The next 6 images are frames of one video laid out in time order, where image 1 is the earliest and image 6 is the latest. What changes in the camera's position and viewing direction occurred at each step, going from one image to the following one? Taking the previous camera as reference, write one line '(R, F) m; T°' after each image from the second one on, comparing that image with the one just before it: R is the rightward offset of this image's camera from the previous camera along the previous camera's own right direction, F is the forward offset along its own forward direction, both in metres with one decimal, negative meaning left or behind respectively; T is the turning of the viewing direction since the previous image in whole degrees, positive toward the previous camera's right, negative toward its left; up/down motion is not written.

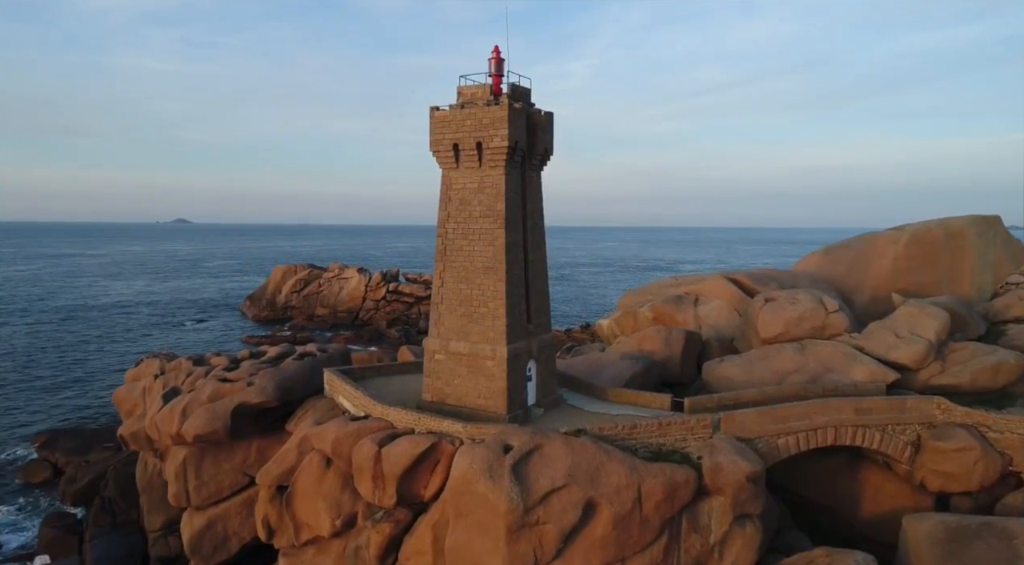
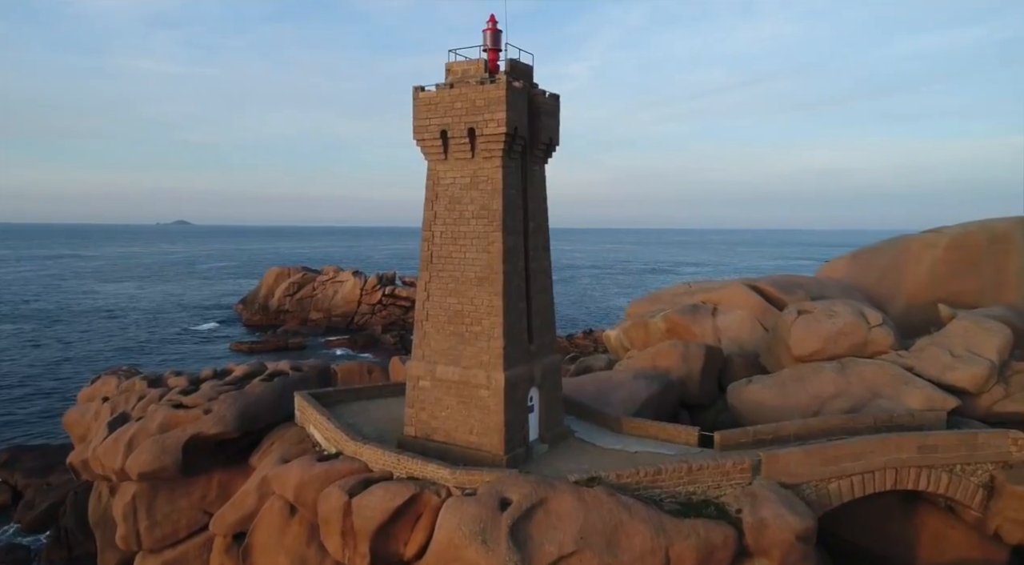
(0.0, +3.1) m; 0°
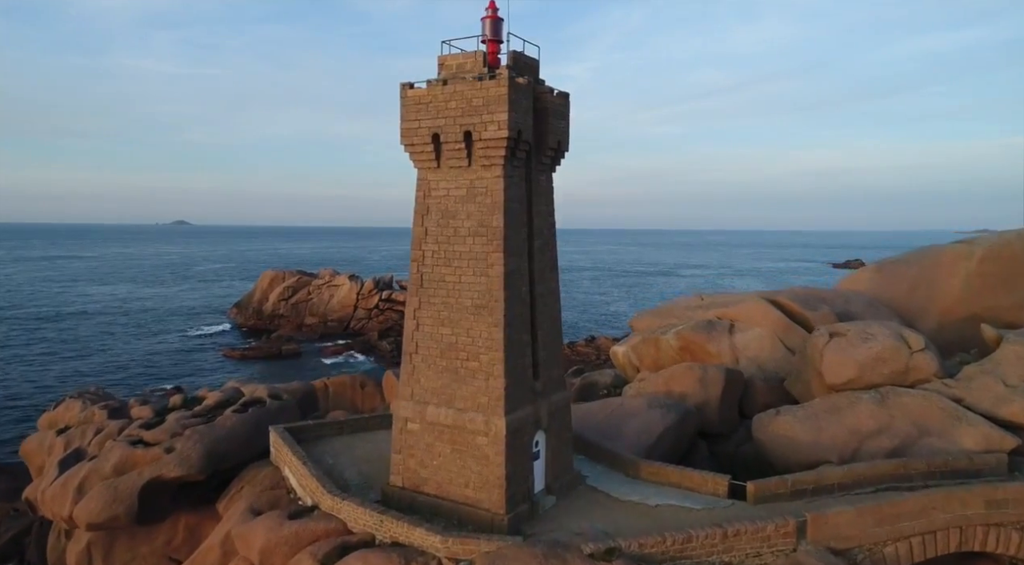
(-0.1, +2.3) m; 0°
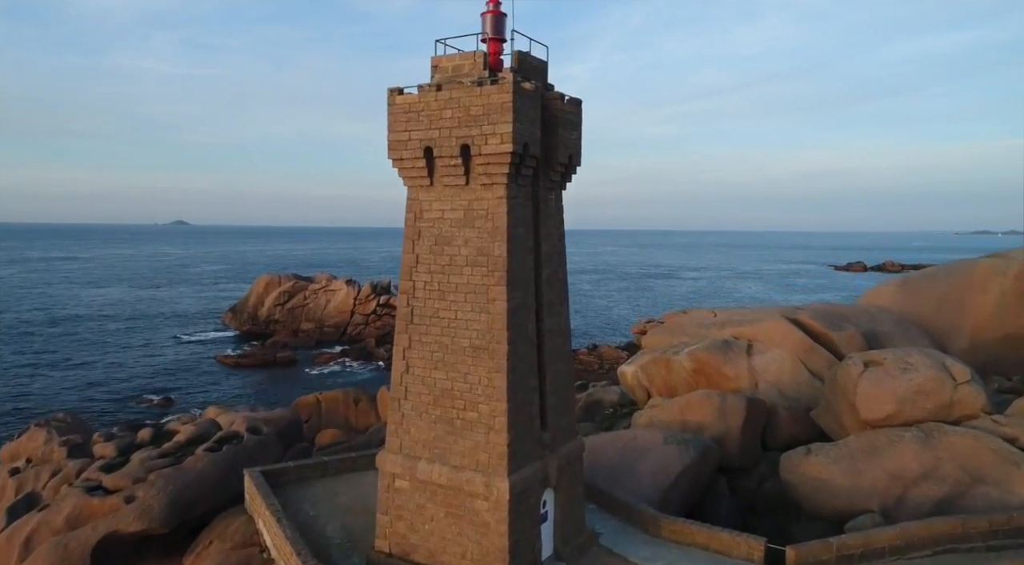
(-0.1, +1.9) m; 0°
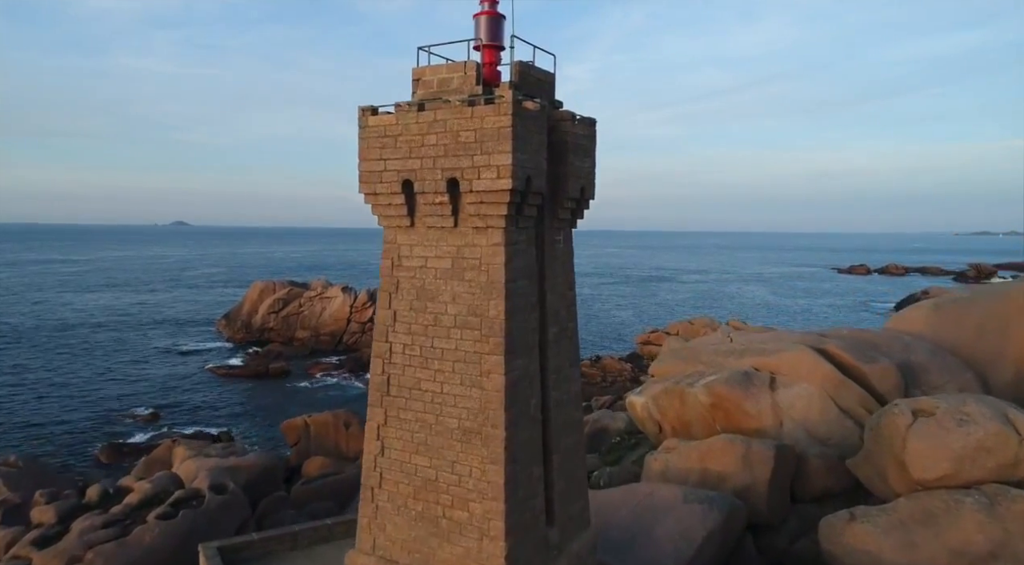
(0.0, +2.4) m; 0°
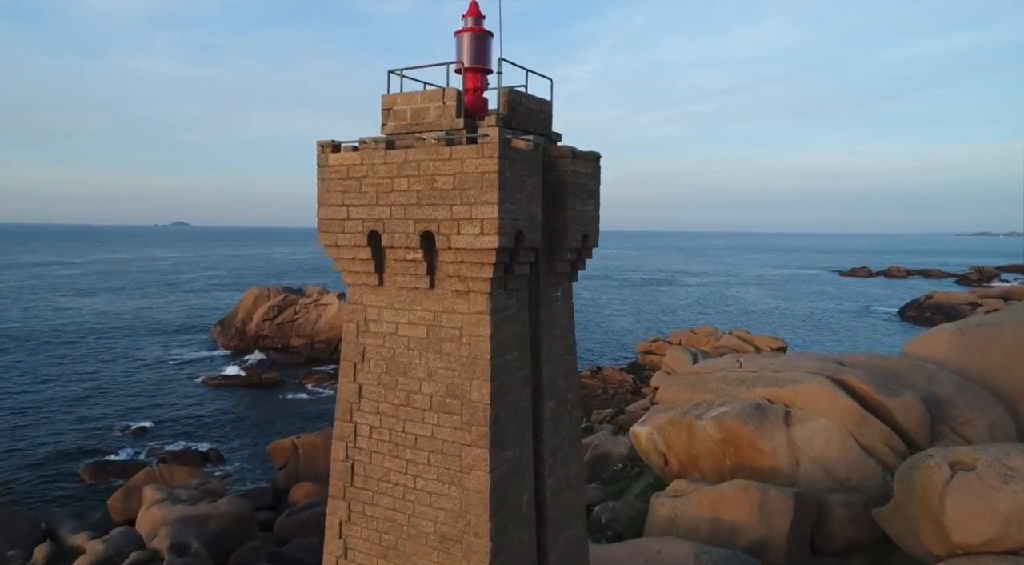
(+0.1, +1.7) m; 0°
